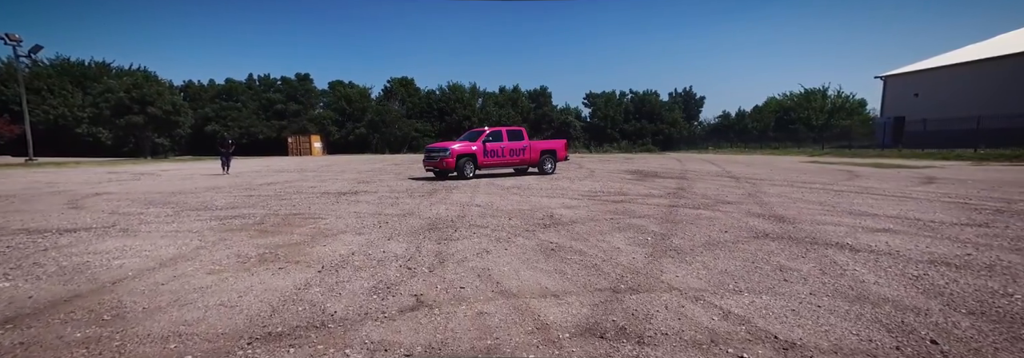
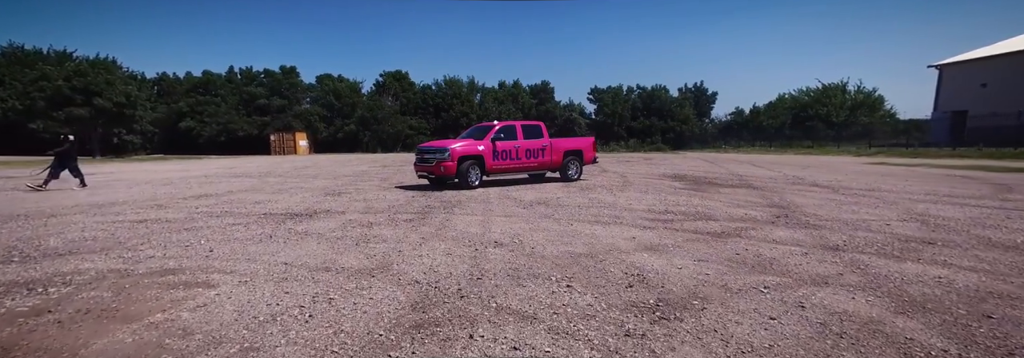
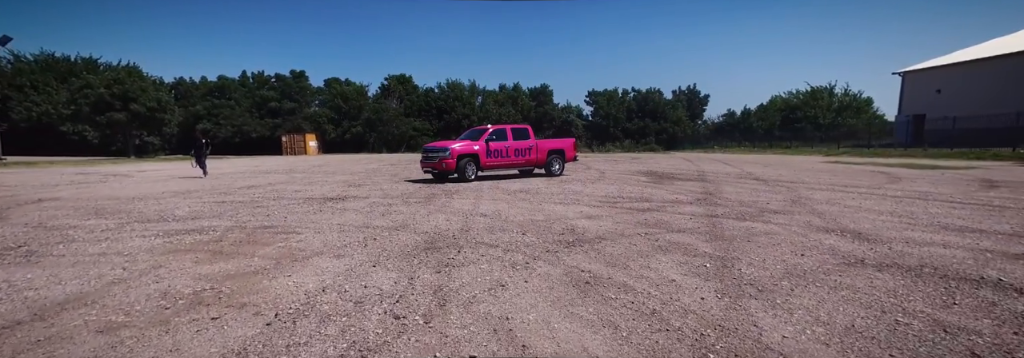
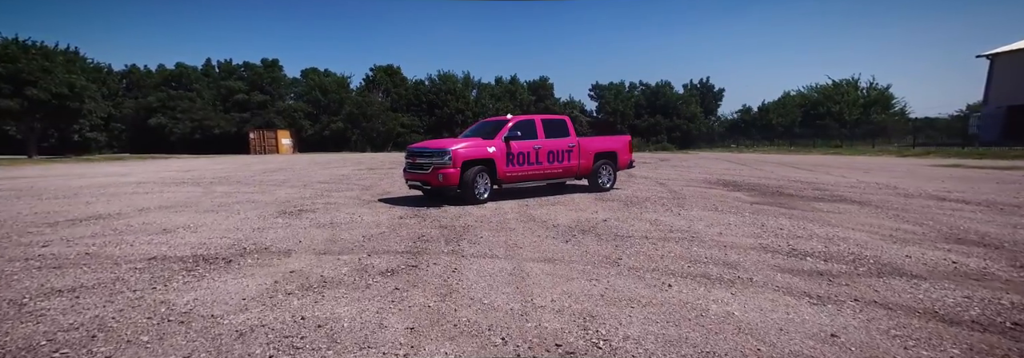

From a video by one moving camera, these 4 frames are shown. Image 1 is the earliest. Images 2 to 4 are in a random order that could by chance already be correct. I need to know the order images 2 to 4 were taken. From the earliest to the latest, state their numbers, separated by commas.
3, 2, 4
